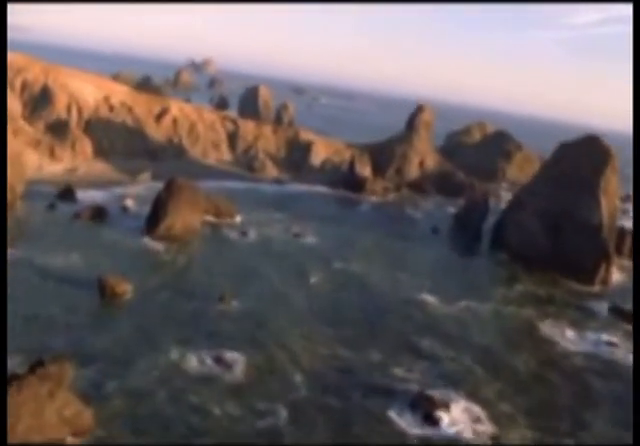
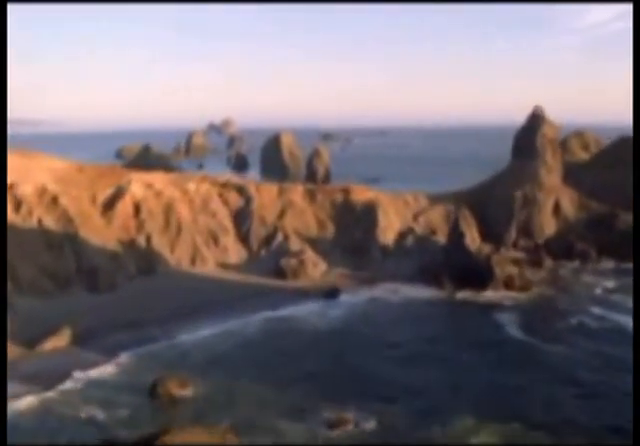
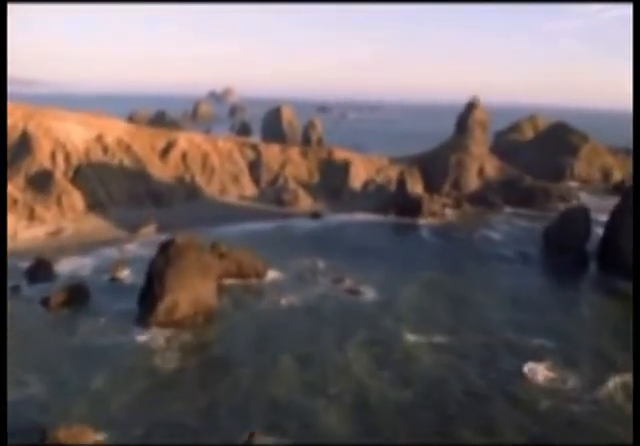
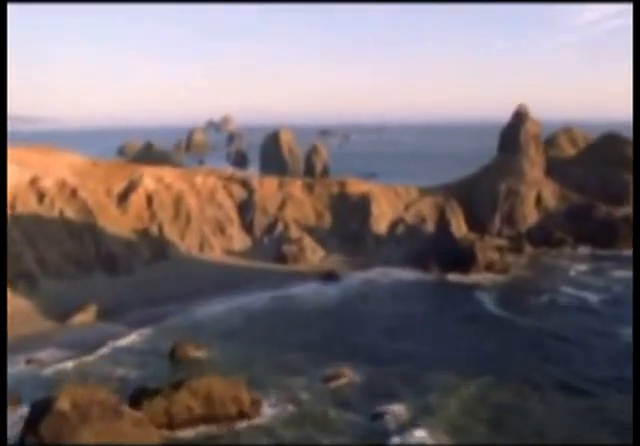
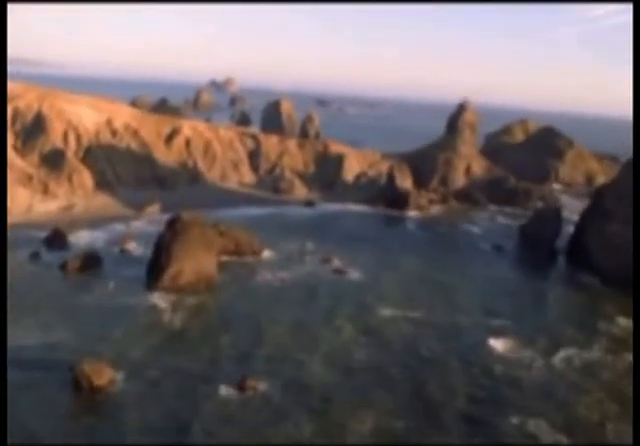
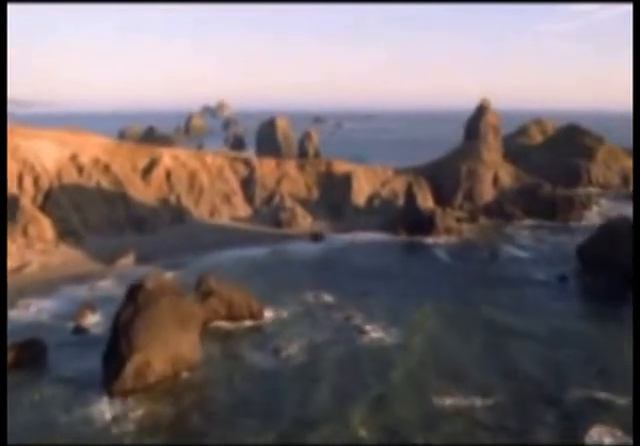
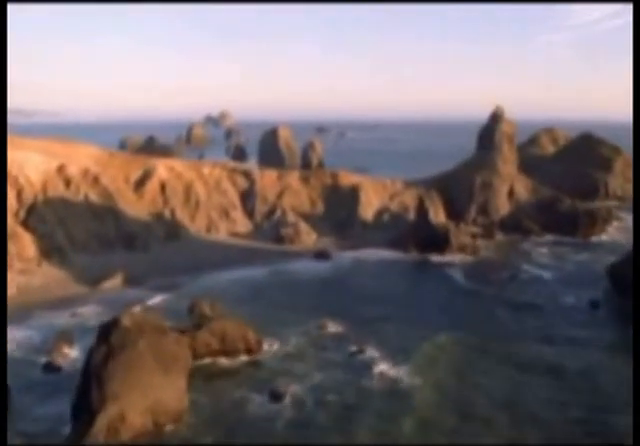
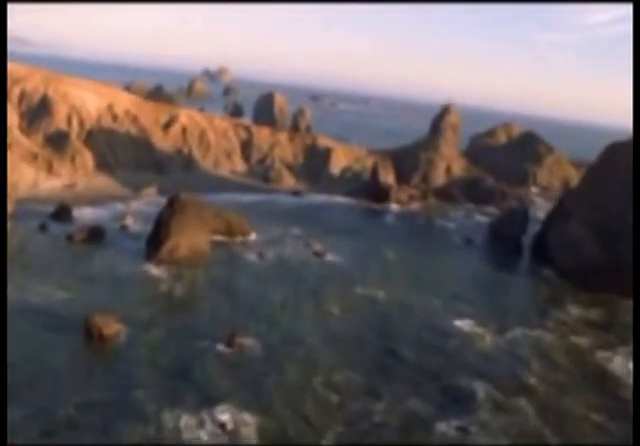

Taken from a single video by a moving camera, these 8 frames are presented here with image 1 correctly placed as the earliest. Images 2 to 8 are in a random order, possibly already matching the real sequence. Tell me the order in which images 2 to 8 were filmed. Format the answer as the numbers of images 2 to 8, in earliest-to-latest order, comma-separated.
8, 5, 3, 6, 7, 4, 2
